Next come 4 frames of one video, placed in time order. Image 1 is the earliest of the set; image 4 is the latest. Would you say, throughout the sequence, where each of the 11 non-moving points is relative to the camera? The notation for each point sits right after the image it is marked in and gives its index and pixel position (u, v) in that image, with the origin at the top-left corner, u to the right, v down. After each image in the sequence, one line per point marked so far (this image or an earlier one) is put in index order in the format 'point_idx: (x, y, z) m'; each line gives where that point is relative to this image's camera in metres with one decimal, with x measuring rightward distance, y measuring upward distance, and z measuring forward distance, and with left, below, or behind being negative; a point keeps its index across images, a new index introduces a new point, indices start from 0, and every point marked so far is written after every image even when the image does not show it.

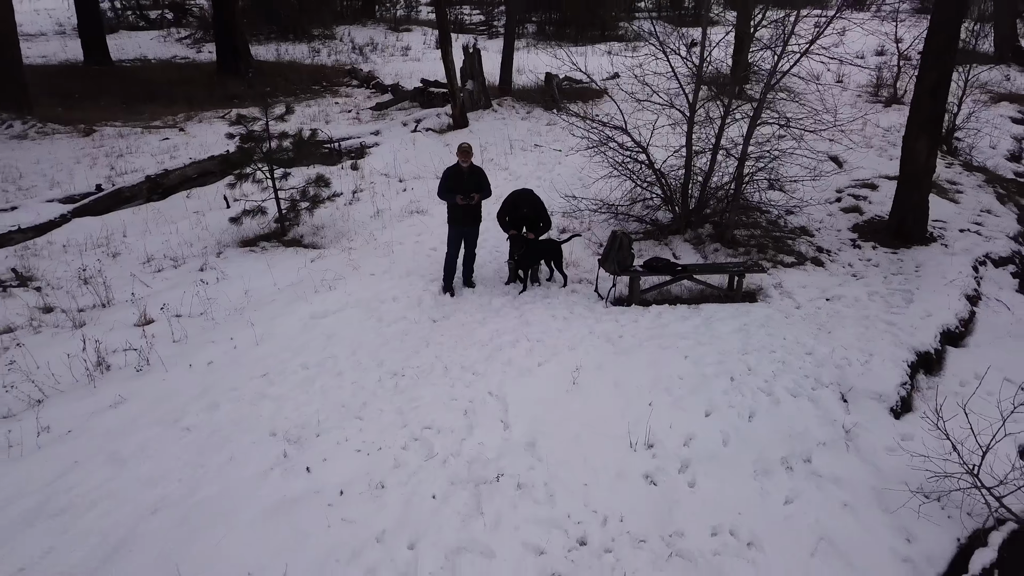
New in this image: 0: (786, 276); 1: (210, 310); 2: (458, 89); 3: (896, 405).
0: (+2.2, +0.1, +6.3) m
1: (-2.1, -0.2, +5.5) m
2: (-0.7, +2.6, +10.5) m
3: (+2.3, -0.7, +4.8) m
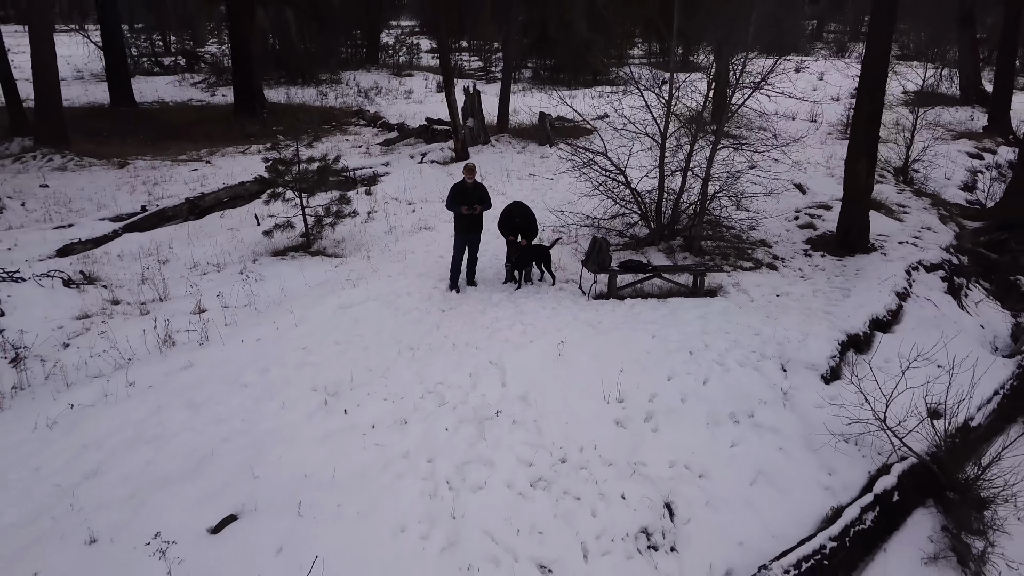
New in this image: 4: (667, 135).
0: (+2.2, +0.1, +7.3) m
1: (-2.1, -0.1, +6.5) m
2: (-0.8, +2.4, +11.7) m
3: (+2.3, -0.6, +5.8) m
4: (+1.6, +1.6, +8.1) m
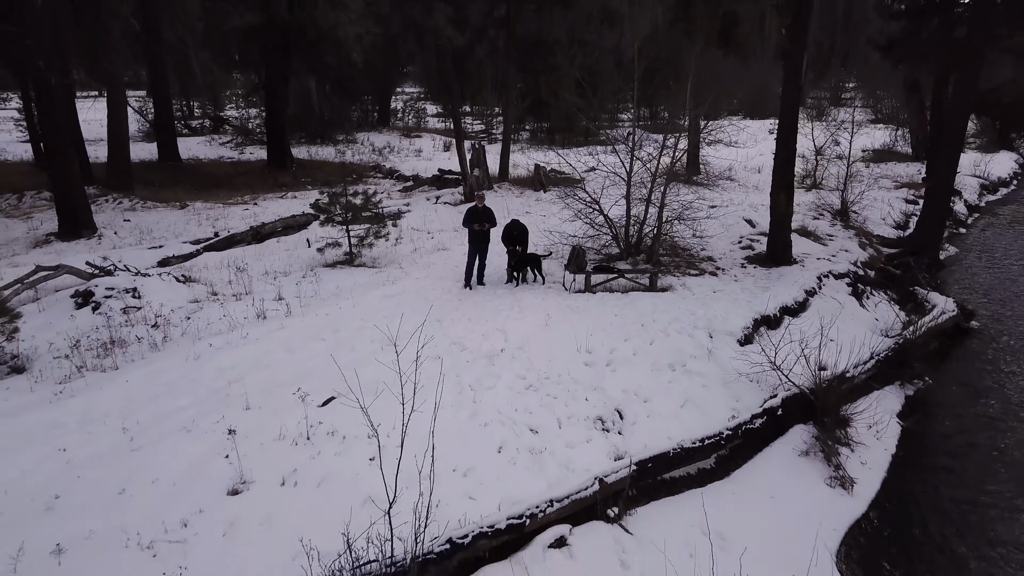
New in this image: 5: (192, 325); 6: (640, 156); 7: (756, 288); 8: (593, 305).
0: (+2.2, +0.1, +9.5) m
1: (-2.1, -0.1, +8.7) m
2: (-0.8, +2.1, +14.0) m
3: (+2.3, -0.5, +7.9) m
4: (+1.6, +1.5, +10.4) m
5: (-3.1, -0.4, +7.6) m
6: (+1.8, +1.9, +11.1) m
7: (+2.9, 0.0, +9.3) m
8: (+0.9, -0.2, +8.6) m
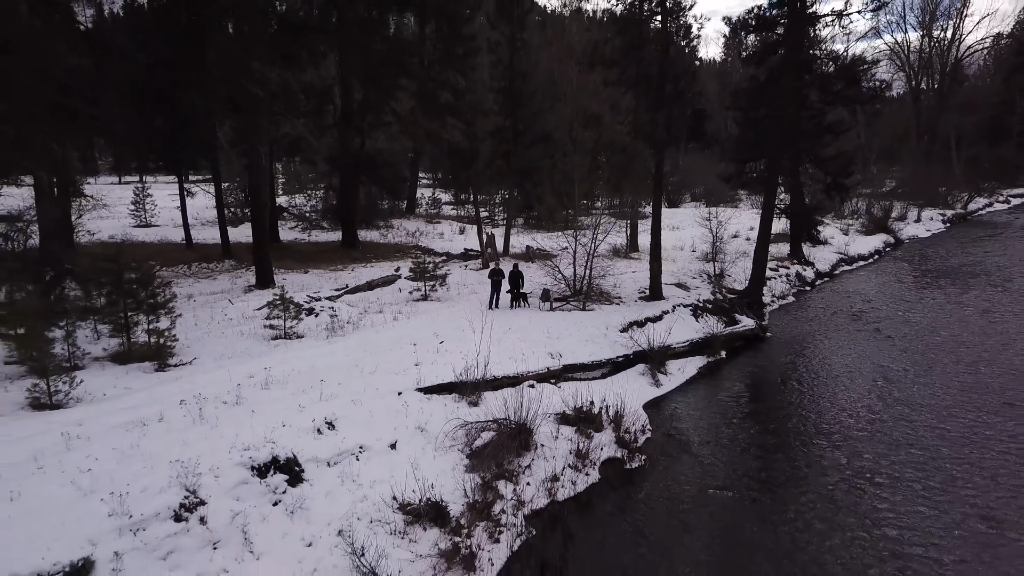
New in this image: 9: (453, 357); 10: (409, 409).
0: (+2.2, -0.4, +18.4) m
1: (-2.1, -0.5, +17.6) m
2: (-0.8, +1.1, +23.1) m
3: (+2.3, -0.9, +16.8) m
4: (+1.6, +0.9, +19.5) m
5: (-3.1, -0.7, +16.5) m
6: (+1.8, +1.2, +20.2) m
7: (+2.9, -0.5, +18.2) m
8: (+0.9, -0.6, +17.5) m
9: (-1.1, -1.3, +13.9) m
10: (-1.5, -1.8, +11.7) m
